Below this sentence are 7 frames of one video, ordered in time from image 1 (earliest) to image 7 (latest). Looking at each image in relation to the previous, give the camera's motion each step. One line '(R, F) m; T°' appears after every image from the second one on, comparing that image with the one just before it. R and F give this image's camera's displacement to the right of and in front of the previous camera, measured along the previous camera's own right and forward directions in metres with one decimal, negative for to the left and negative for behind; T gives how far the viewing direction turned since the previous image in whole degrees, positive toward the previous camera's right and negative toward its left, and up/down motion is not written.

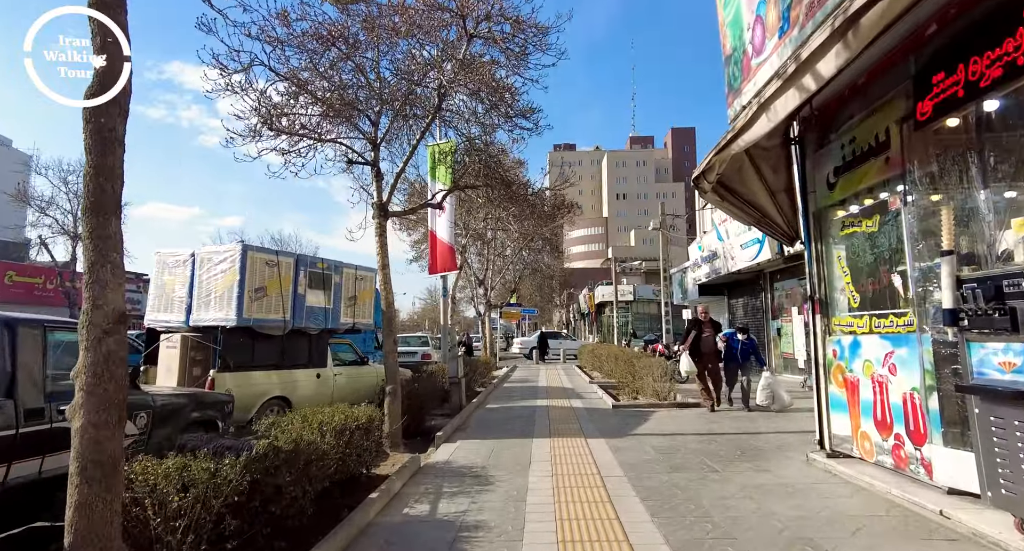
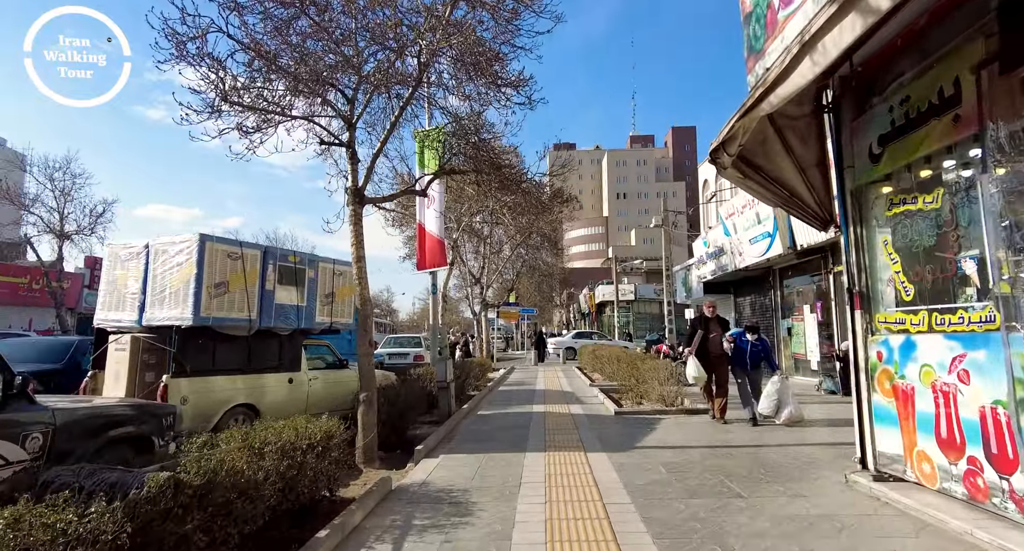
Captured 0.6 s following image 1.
(+0.1, +0.9) m; 0°
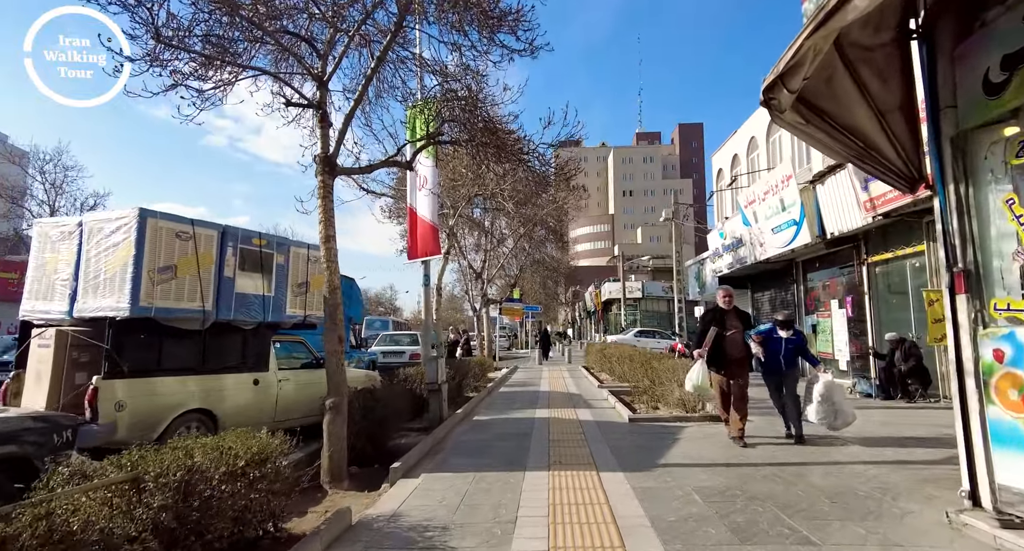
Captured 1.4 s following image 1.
(+0.1, +1.2) m; -1°
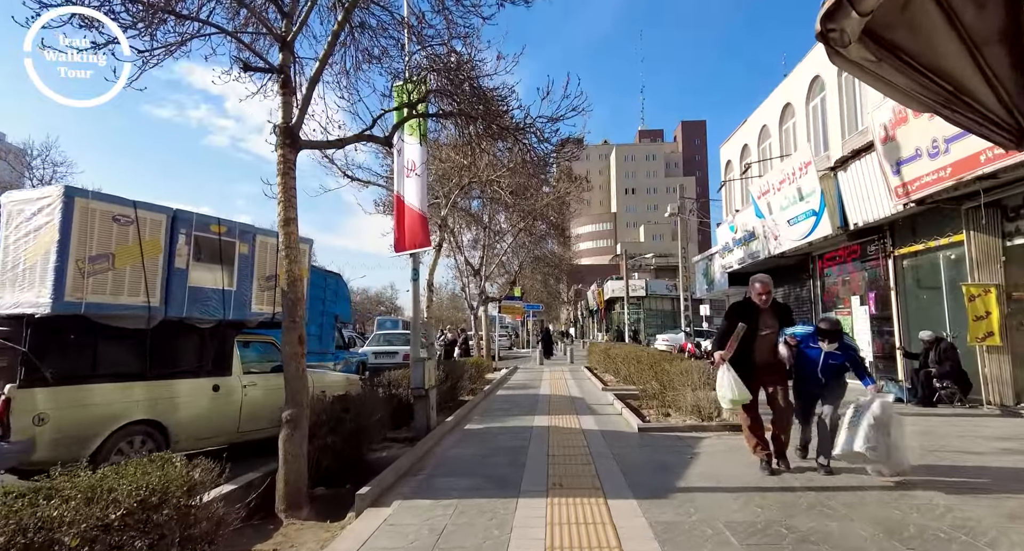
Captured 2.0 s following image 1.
(+0.1, +1.0) m; 0°
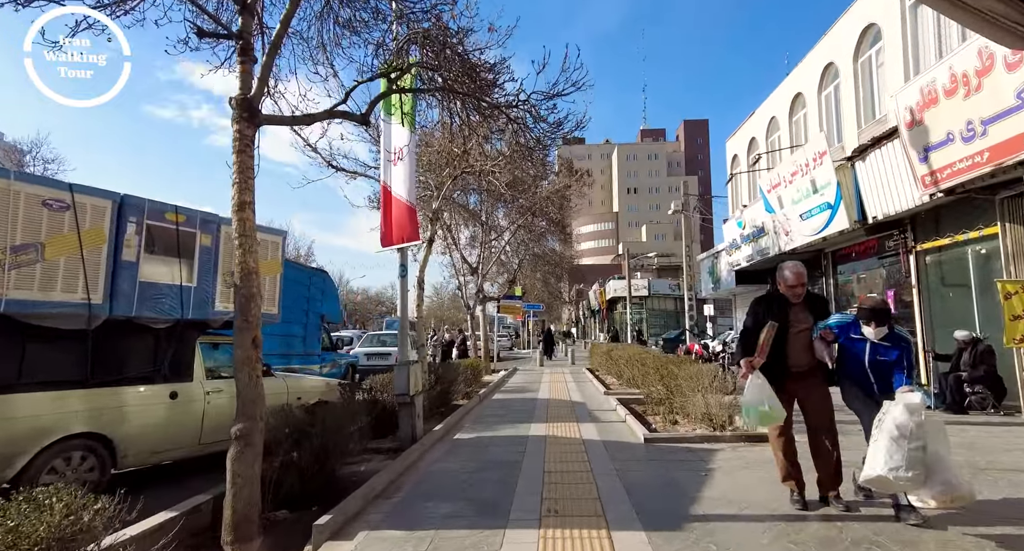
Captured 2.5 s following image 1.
(+0.1, +0.7) m; 0°
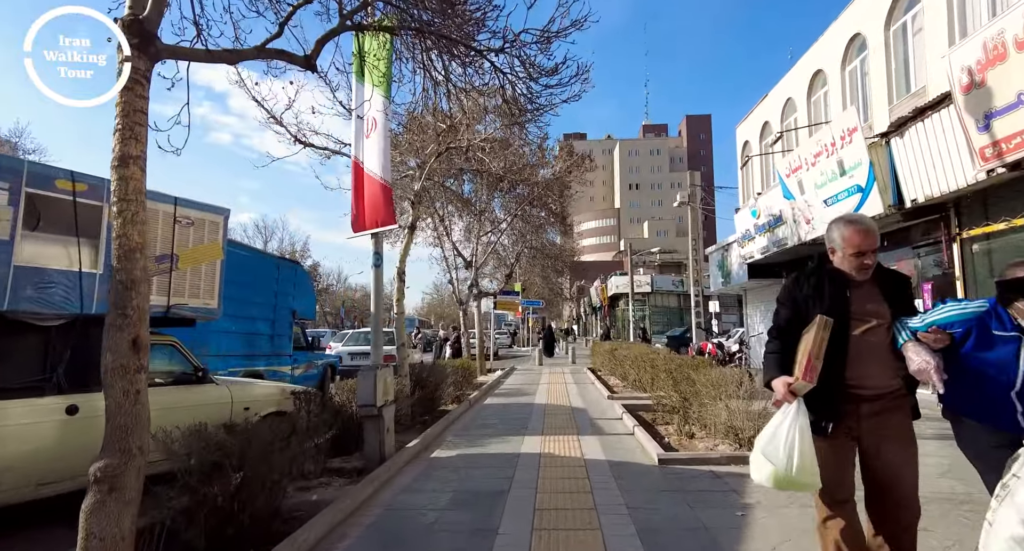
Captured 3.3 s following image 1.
(+0.1, +1.3) m; 0°
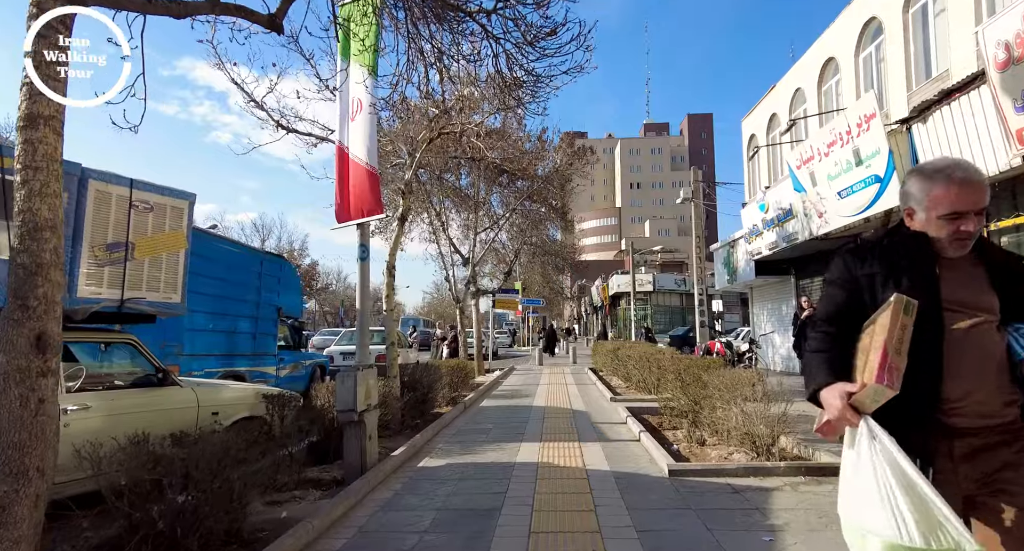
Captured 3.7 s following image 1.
(+0.1, +0.6) m; 0°
